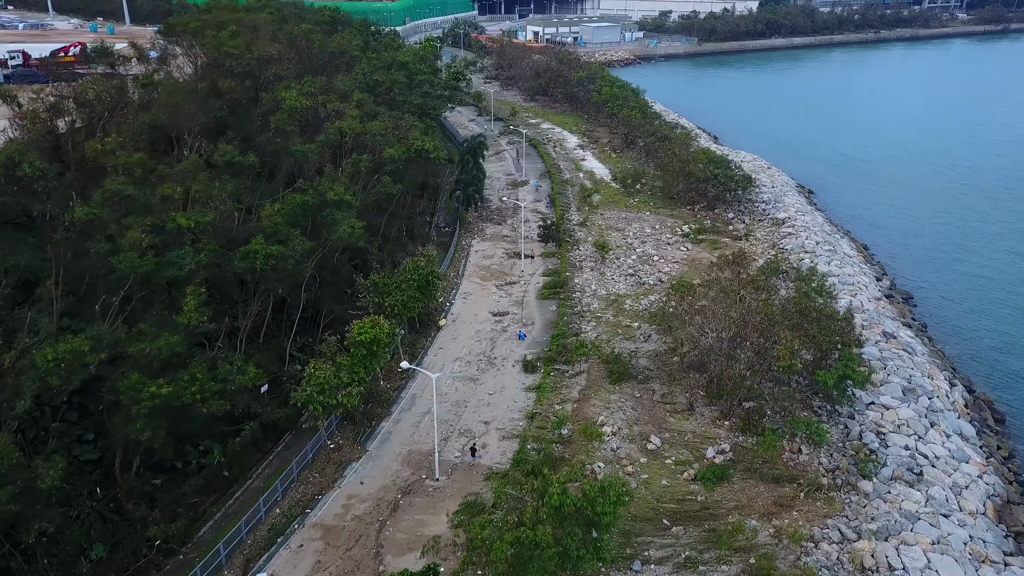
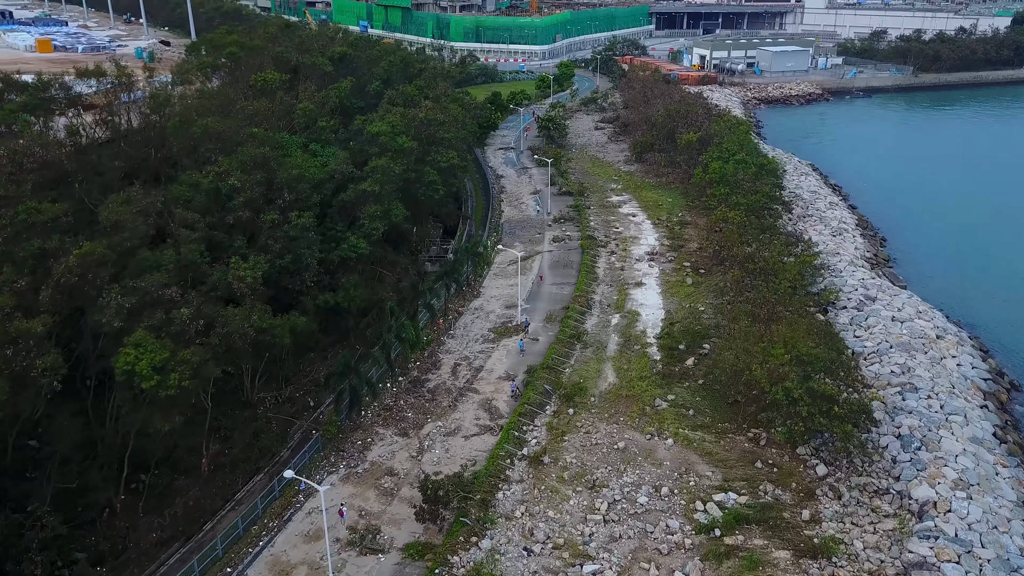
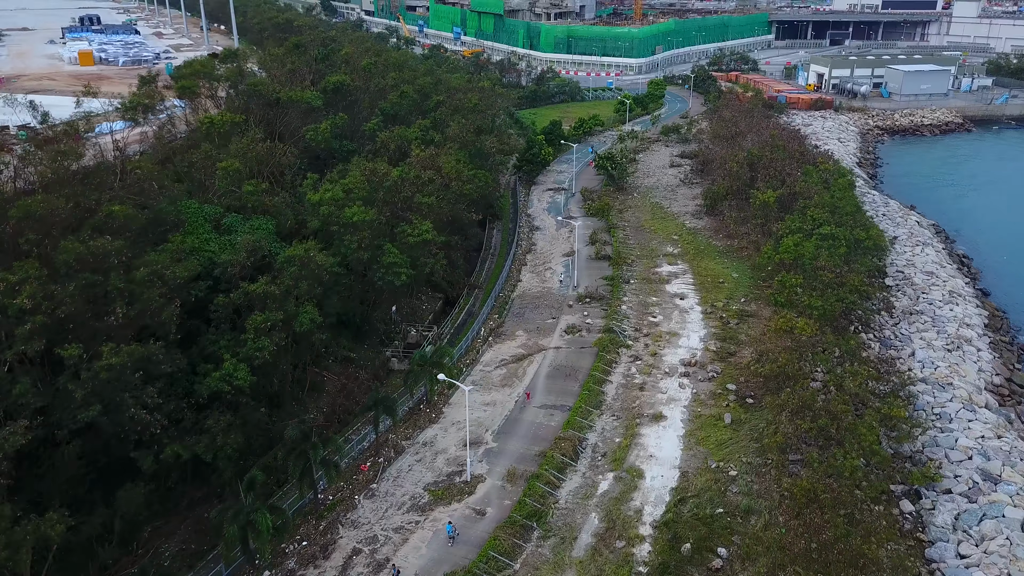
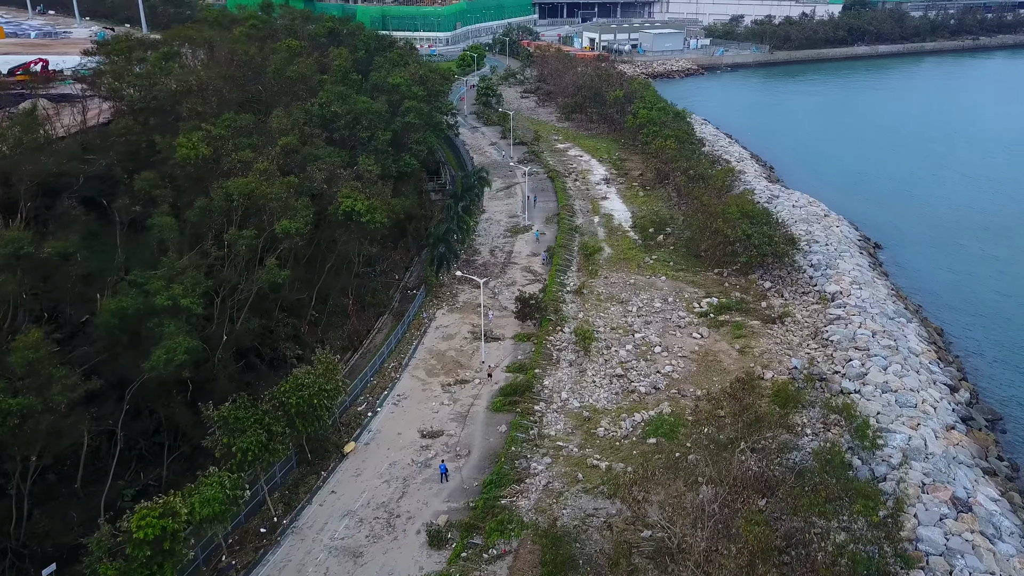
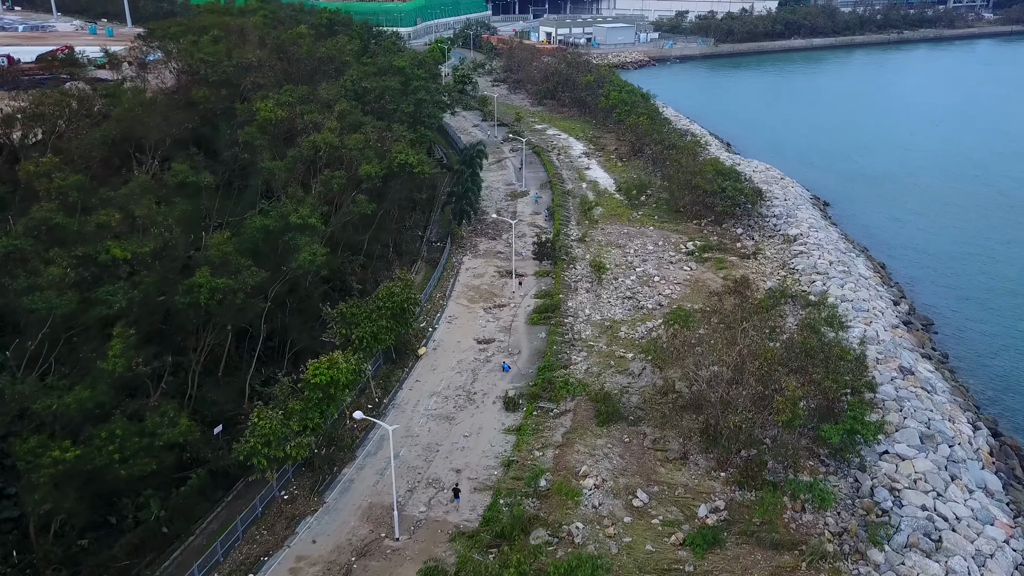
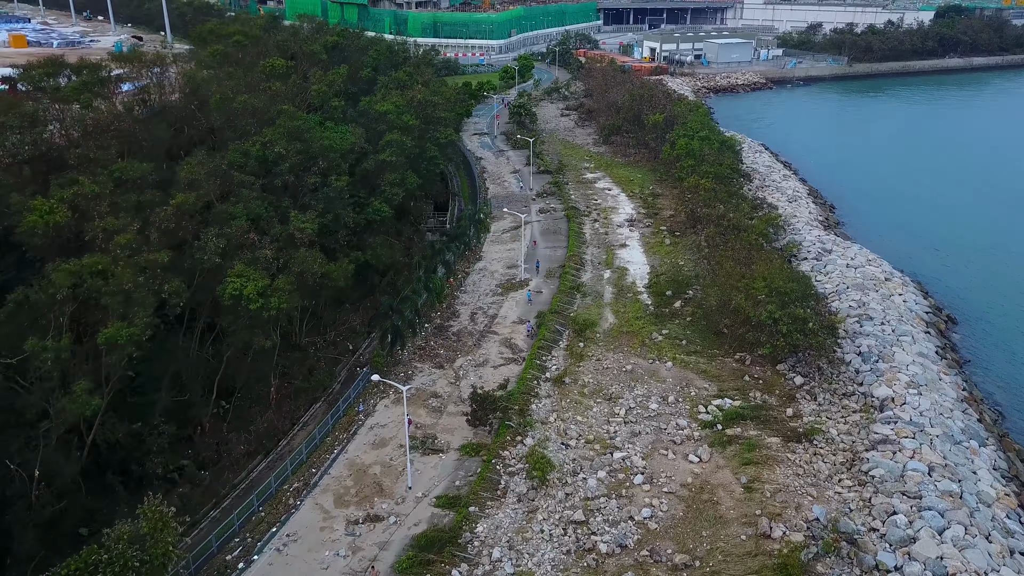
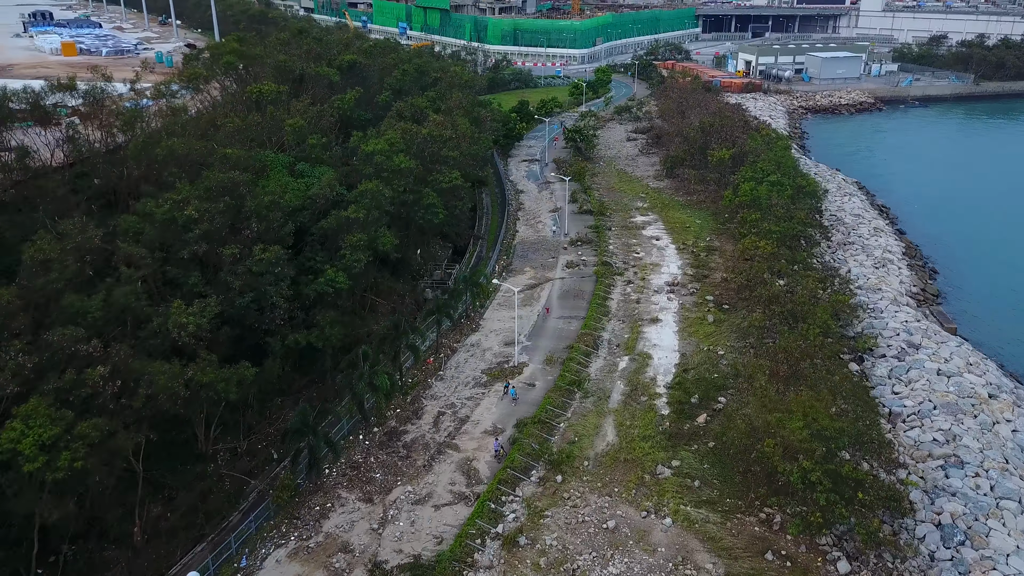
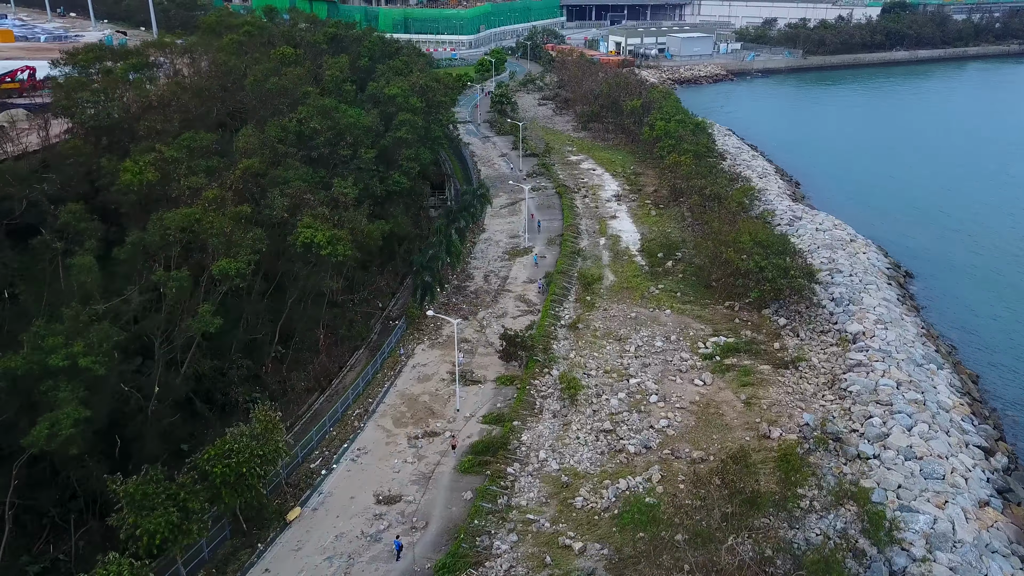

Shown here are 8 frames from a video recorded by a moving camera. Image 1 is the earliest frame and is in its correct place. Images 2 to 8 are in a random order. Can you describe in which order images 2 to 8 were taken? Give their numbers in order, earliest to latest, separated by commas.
5, 4, 8, 6, 2, 7, 3
